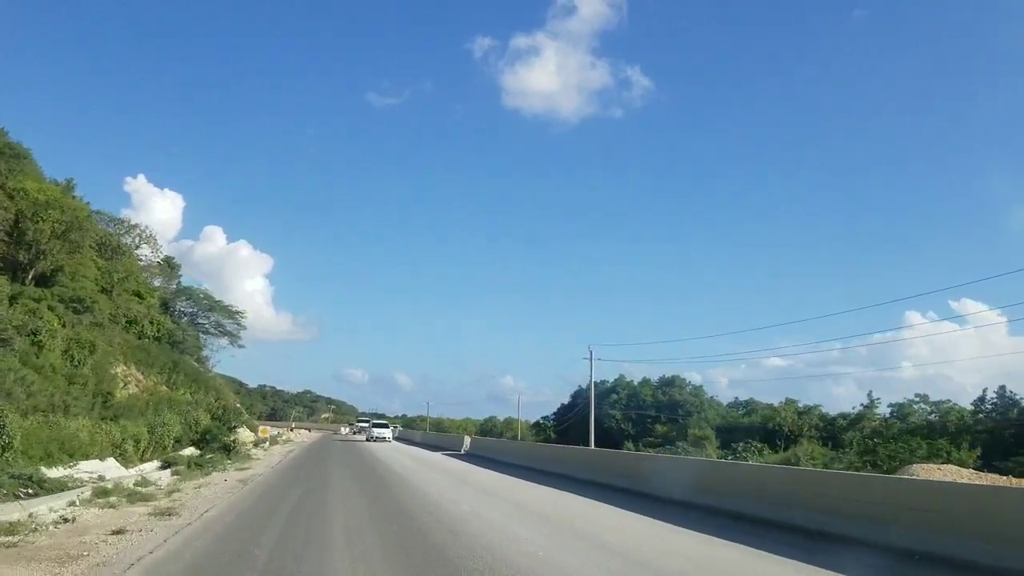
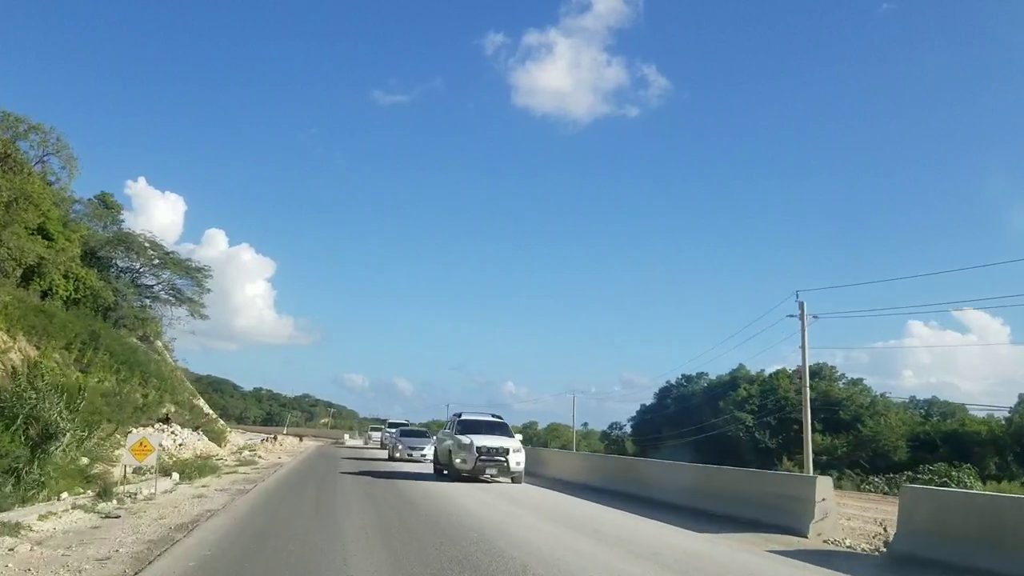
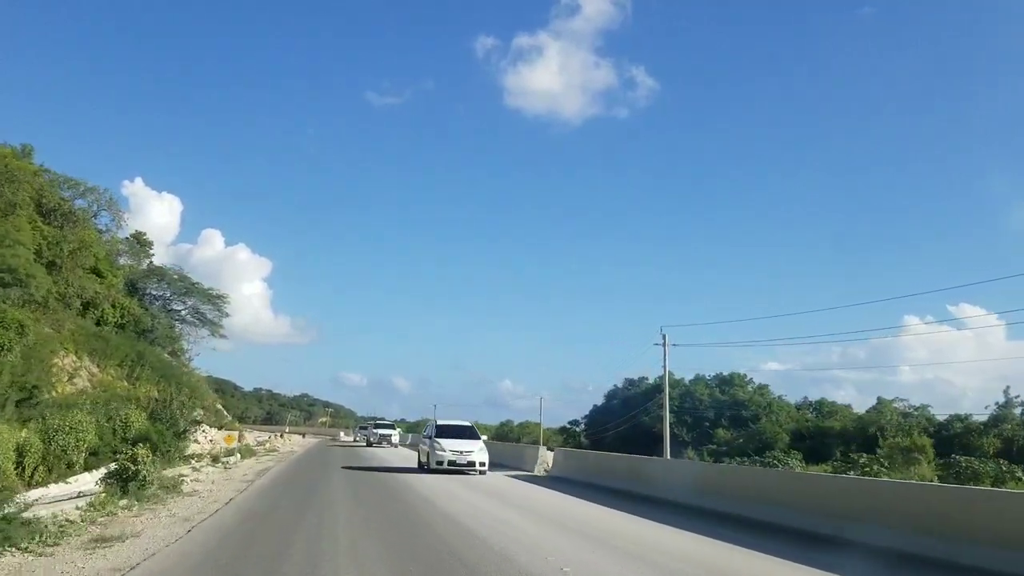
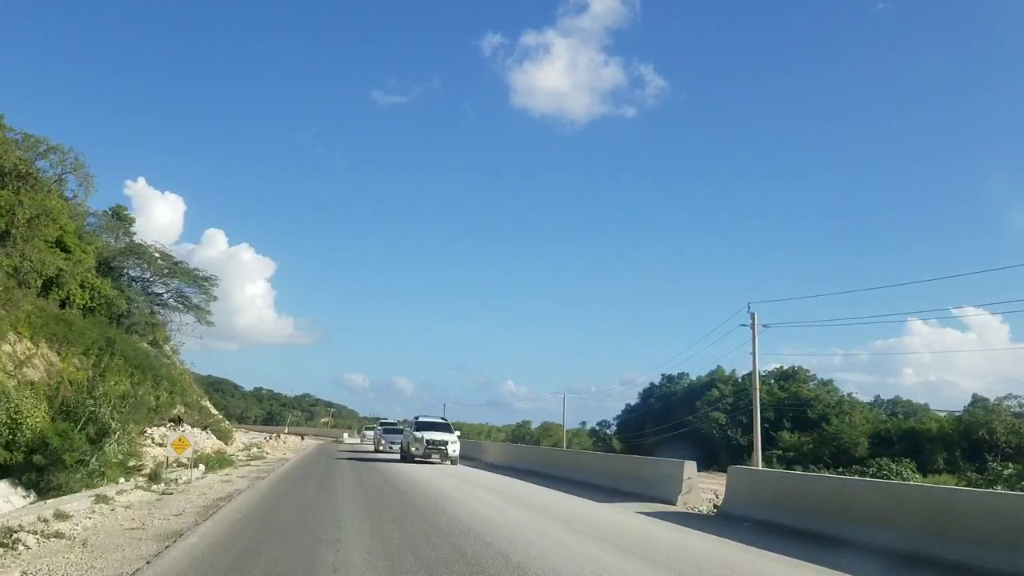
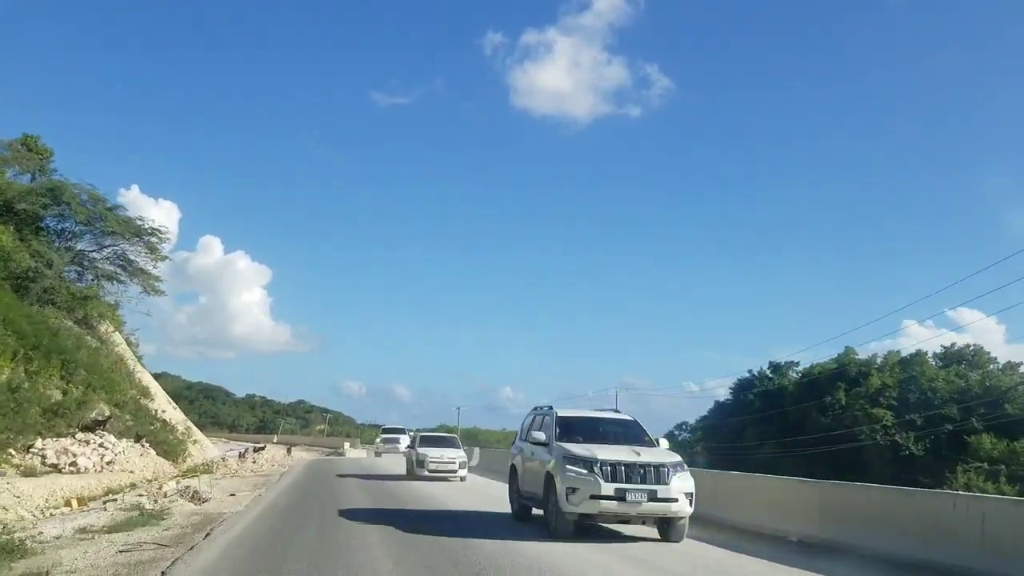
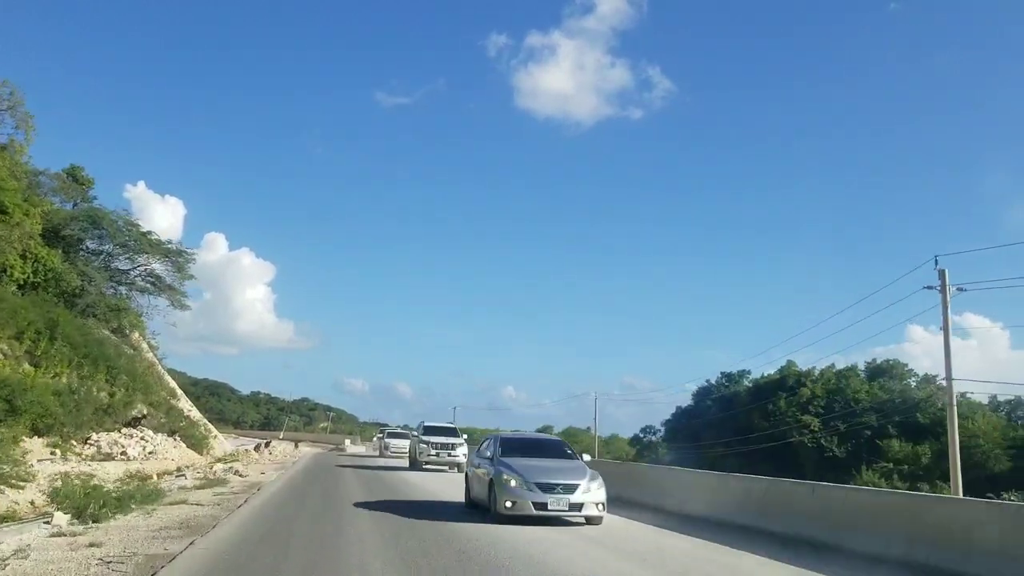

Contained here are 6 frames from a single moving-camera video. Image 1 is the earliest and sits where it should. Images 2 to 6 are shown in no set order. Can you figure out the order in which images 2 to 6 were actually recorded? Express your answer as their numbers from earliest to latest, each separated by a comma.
3, 4, 2, 6, 5
